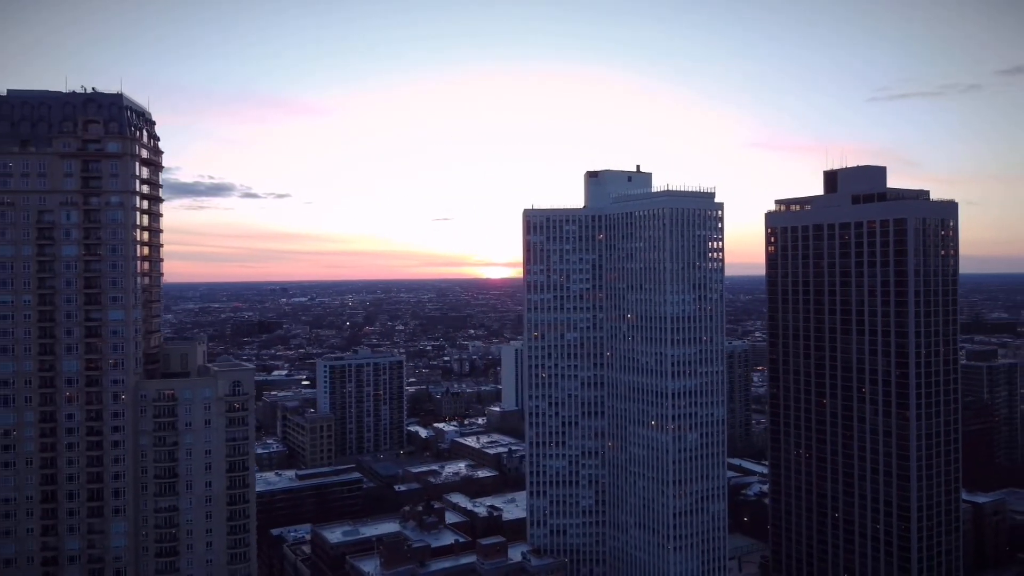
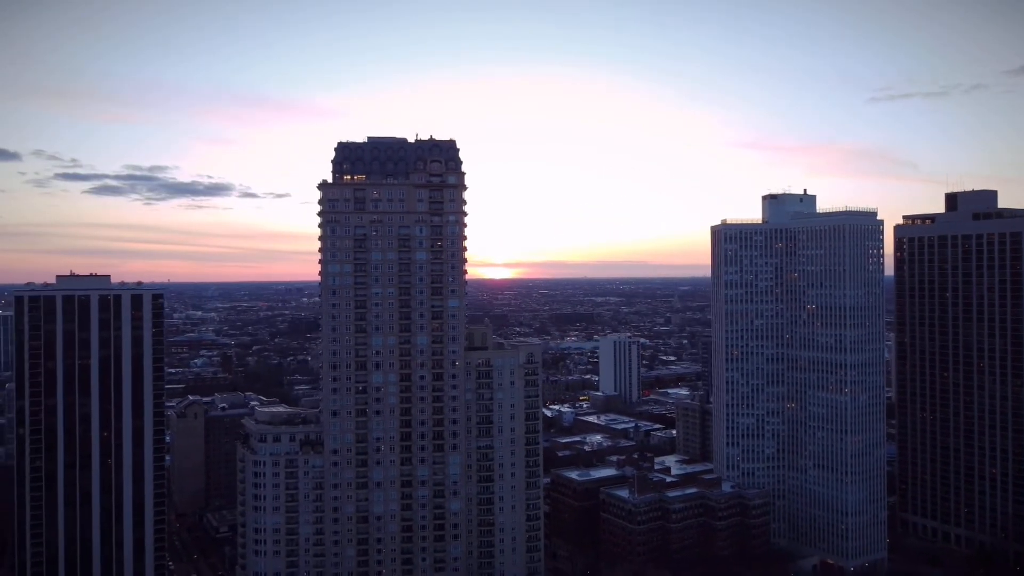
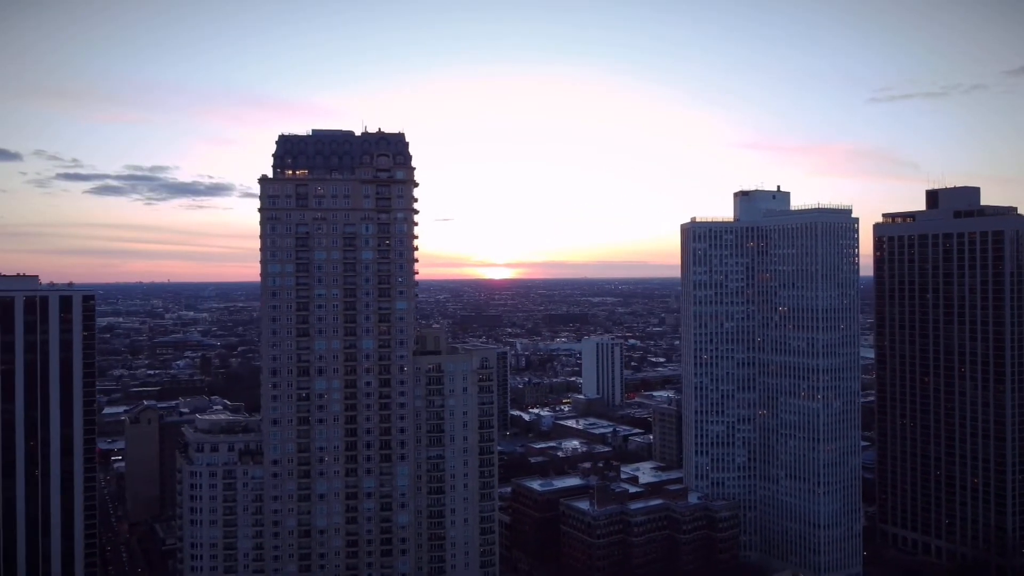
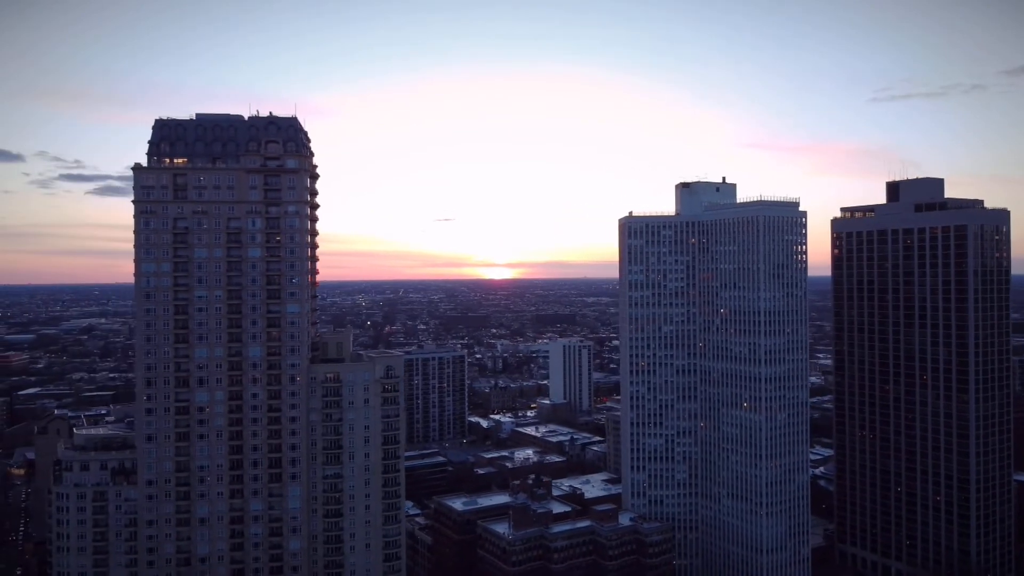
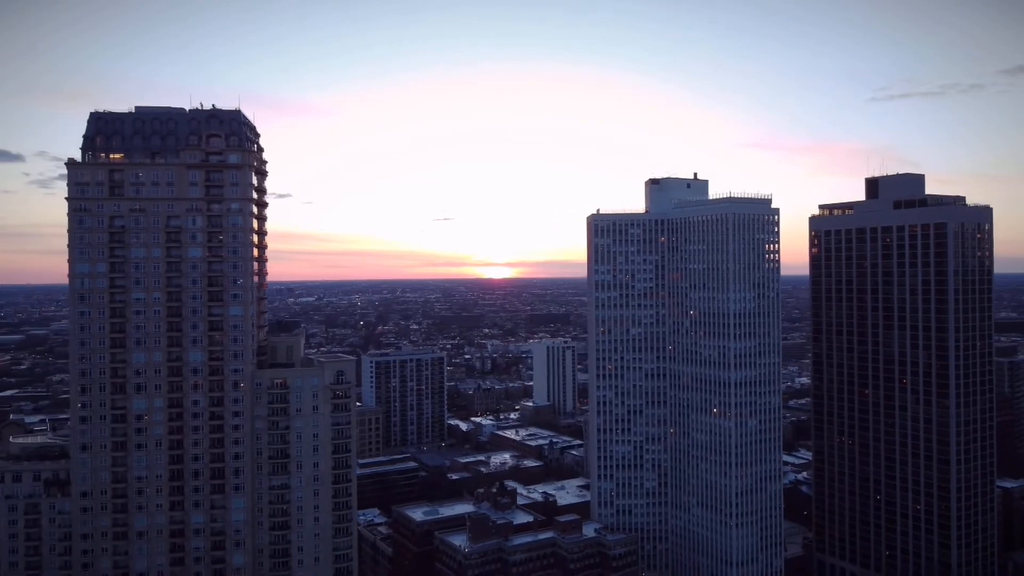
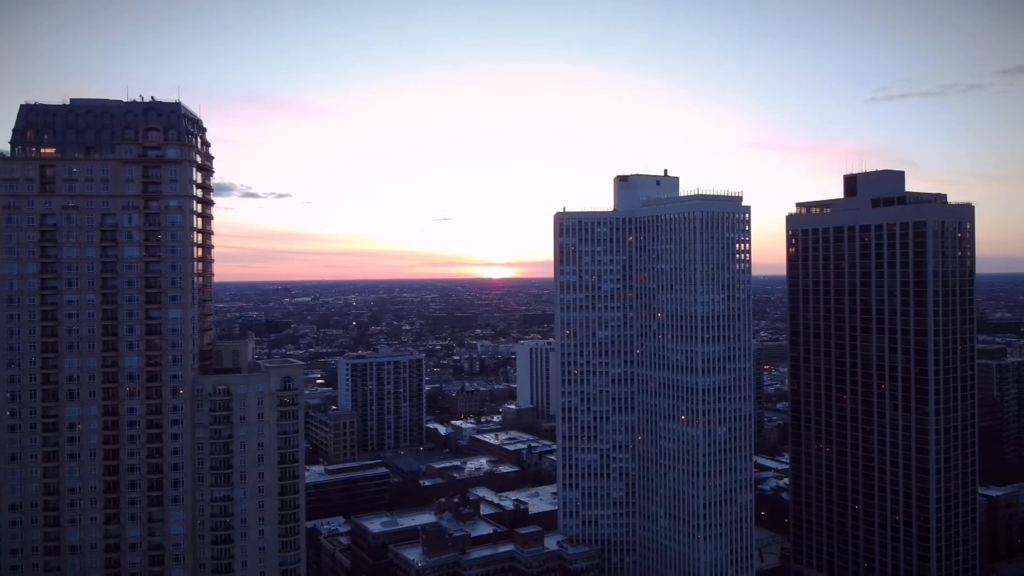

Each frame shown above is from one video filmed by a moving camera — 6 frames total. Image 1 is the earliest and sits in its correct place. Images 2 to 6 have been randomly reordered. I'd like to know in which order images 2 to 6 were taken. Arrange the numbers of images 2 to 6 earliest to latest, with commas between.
6, 5, 4, 3, 2
